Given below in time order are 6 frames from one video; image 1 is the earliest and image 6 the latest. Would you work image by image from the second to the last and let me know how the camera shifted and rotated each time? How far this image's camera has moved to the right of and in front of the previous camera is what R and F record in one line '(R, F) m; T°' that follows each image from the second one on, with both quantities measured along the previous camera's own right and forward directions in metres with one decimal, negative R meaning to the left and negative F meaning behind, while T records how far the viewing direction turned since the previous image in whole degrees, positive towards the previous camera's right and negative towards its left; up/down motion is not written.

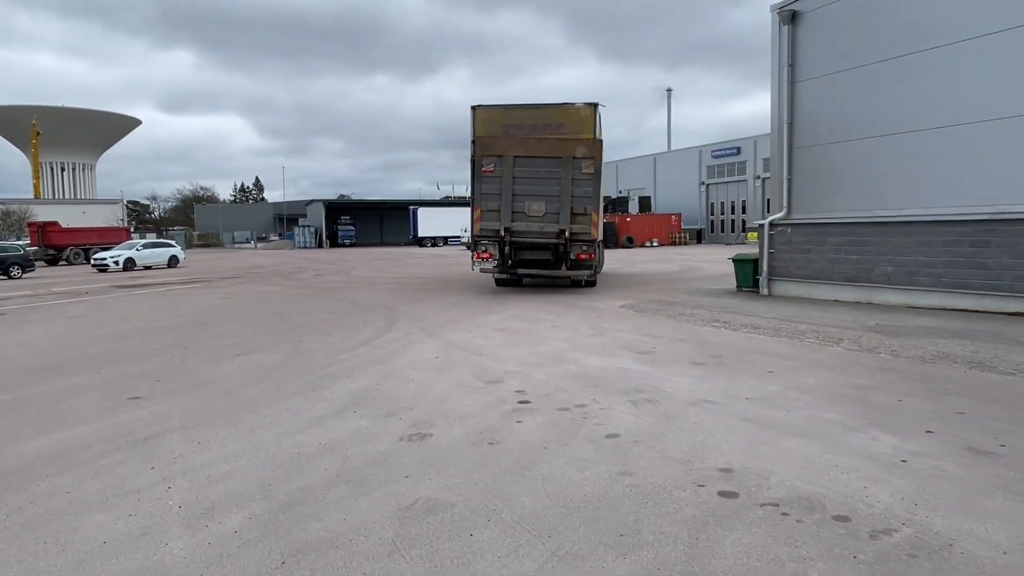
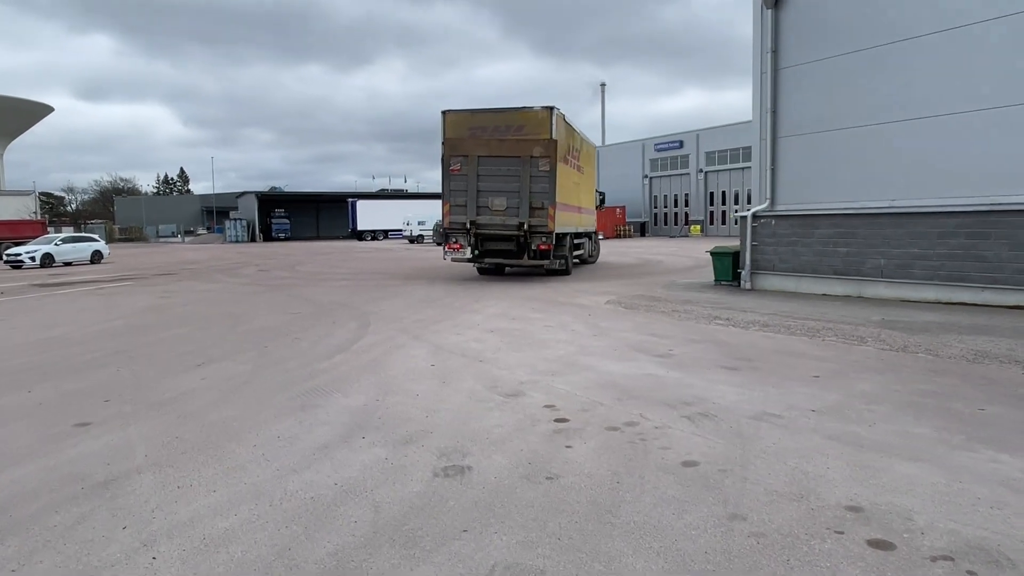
(-0.8, +1.0) m; +5°
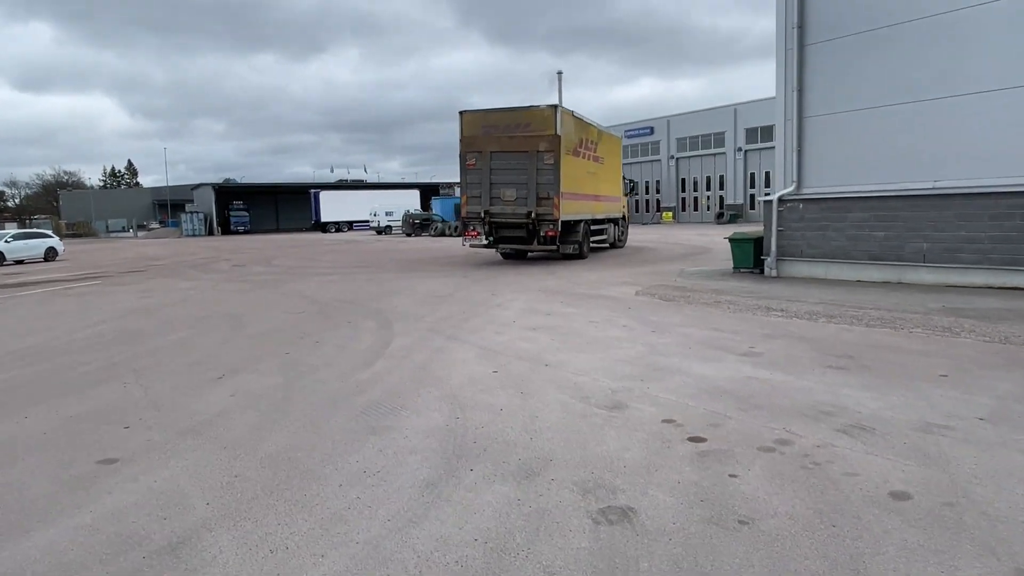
(-1.1, +1.0) m; +3°
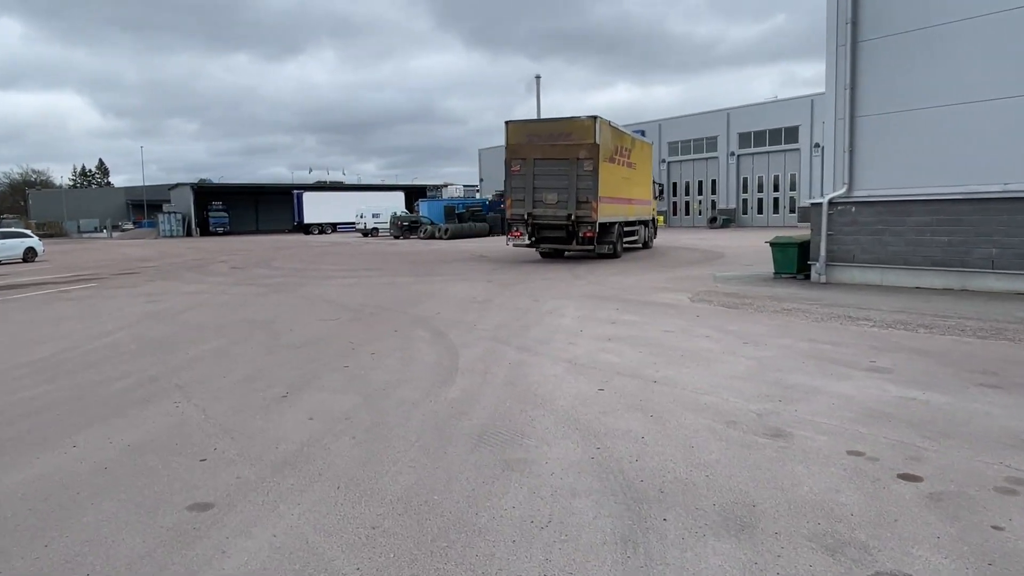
(-1.2, +0.8) m; +2°
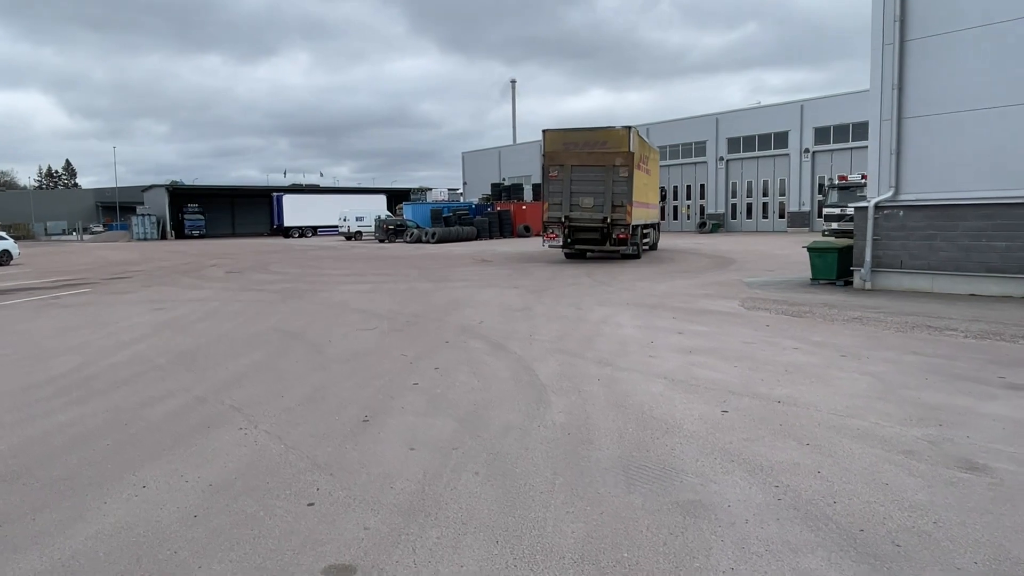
(-1.1, +0.7) m; +2°
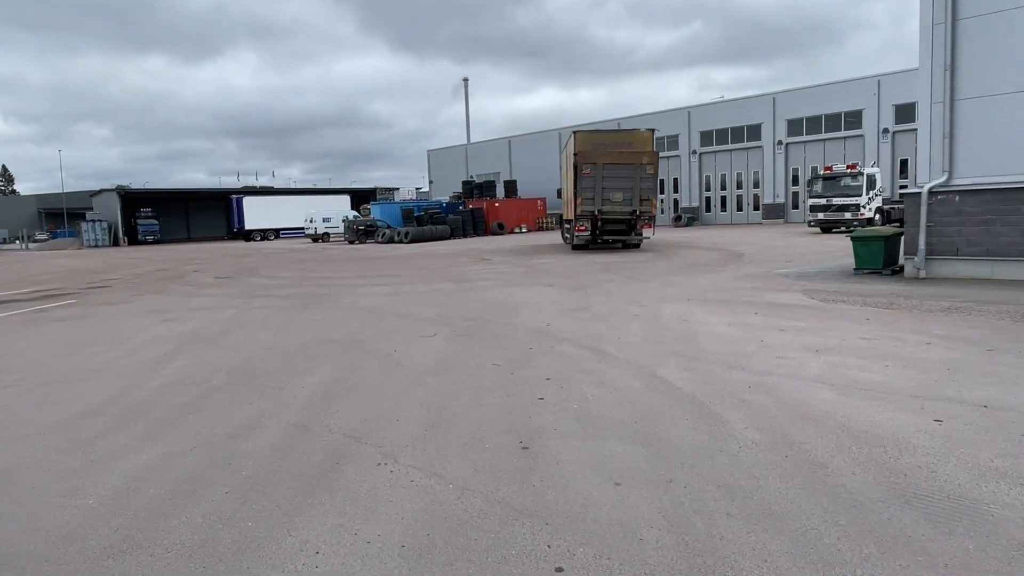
(-1.6, +0.9) m; +3°
